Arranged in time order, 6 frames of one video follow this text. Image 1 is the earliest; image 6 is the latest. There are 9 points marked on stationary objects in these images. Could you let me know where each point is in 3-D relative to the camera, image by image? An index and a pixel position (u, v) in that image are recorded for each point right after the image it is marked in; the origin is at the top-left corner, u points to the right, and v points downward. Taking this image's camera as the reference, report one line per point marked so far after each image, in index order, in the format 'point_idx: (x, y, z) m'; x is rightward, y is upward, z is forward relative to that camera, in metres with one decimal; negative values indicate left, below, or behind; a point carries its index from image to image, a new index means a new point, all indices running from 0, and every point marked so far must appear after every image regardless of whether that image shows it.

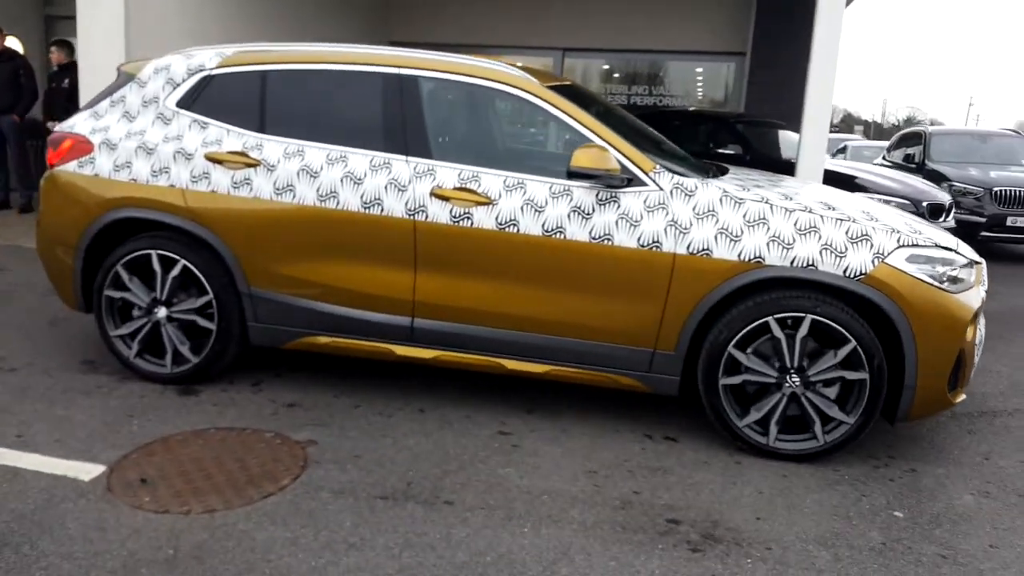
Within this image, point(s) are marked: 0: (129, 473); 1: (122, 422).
0: (-1.8, -0.9, +3.5) m
1: (-2.2, -0.8, +4.0) m
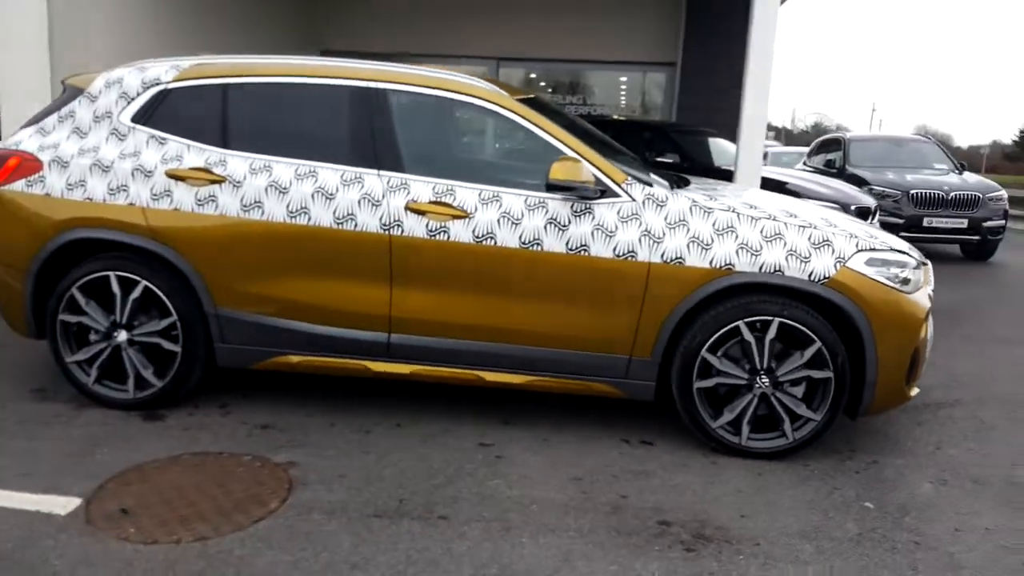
0: (-1.9, -1.0, +3.4) m
1: (-2.3, -0.9, +3.9) m
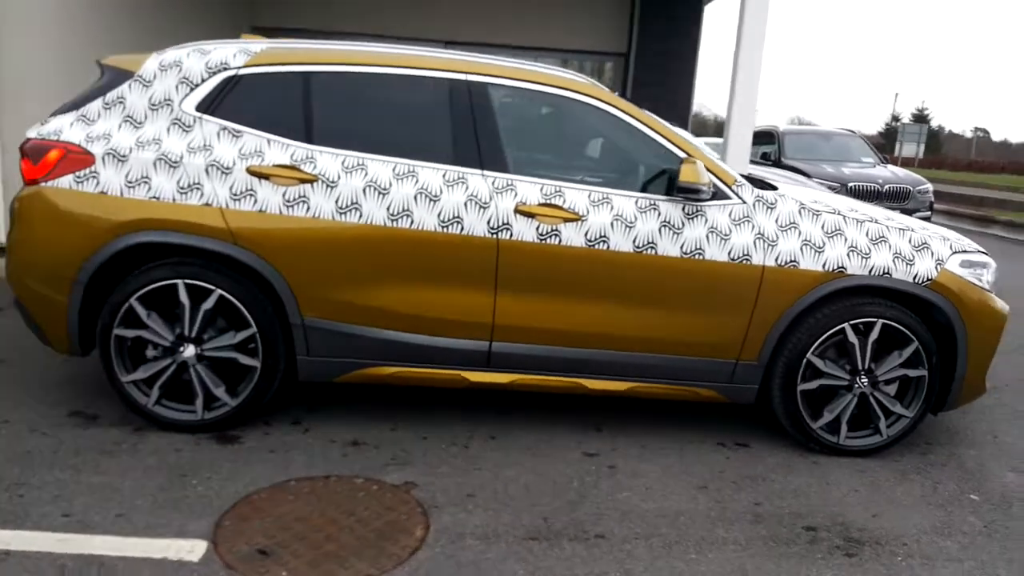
0: (-1.1, -1.1, +3.0) m
1: (-1.6, -0.9, +3.5) m
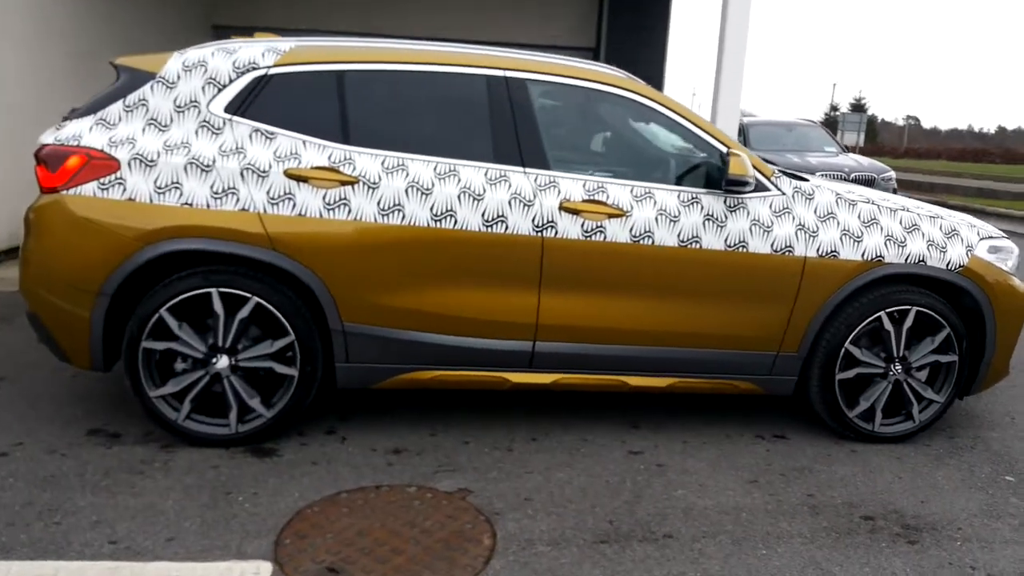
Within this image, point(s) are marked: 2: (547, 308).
0: (-0.8, -1.1, +2.9) m
1: (-1.3, -1.0, +3.3) m
2: (+0.2, -0.1, +3.9) m
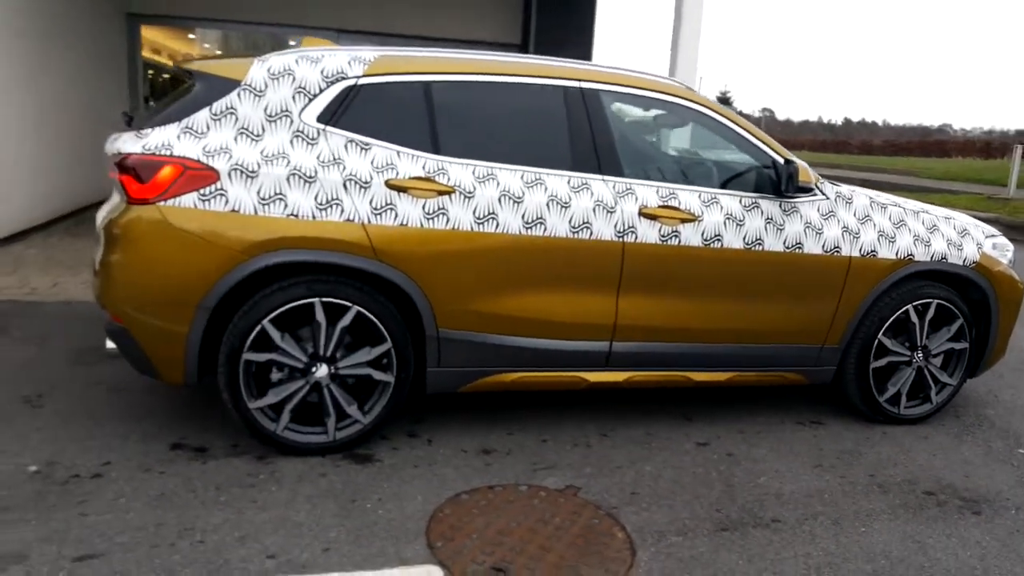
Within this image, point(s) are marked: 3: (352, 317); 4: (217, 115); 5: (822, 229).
0: (-0.2, -1.1, +3.0) m
1: (-0.7, -1.0, +3.3) m
2: (+0.7, -0.1, +4.1) m
3: (-0.8, -0.1, +3.7) m
4: (-1.5, +0.9, +3.6) m
5: (+1.8, +0.3, +4.4) m
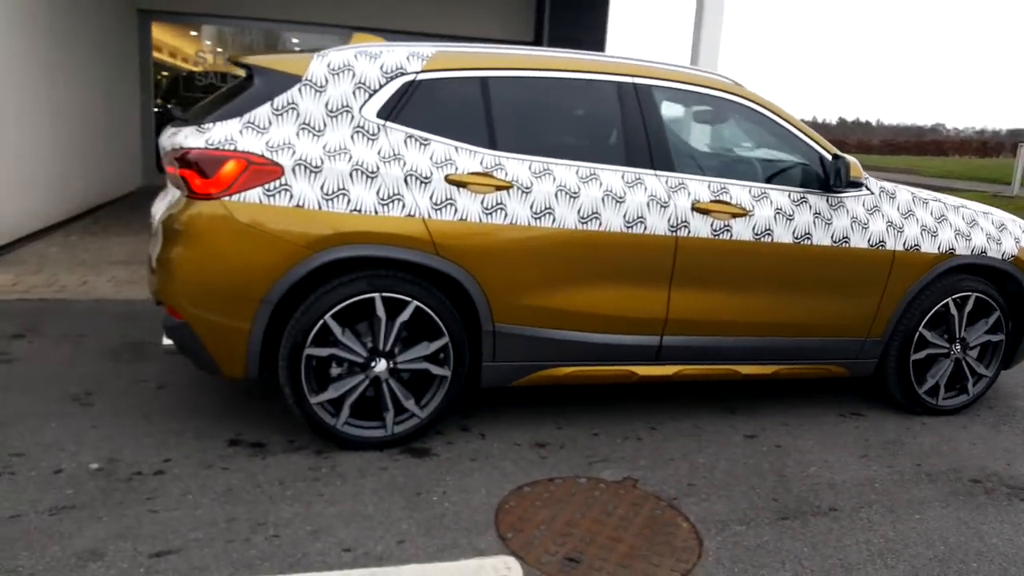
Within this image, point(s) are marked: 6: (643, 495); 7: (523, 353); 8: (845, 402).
0: (+0.1, -1.1, +3.0) m
1: (-0.4, -1.0, +3.4) m
2: (+1.0, -0.1, +4.2) m
3: (-0.5, -0.1, +3.8) m
4: (-1.2, +0.9, +3.6) m
5: (+2.1, +0.4, +4.4) m
6: (+0.6, -1.0, +3.6) m
7: (+0.1, -0.3, +4.0) m
8: (+2.3, -0.8, +5.0) m
